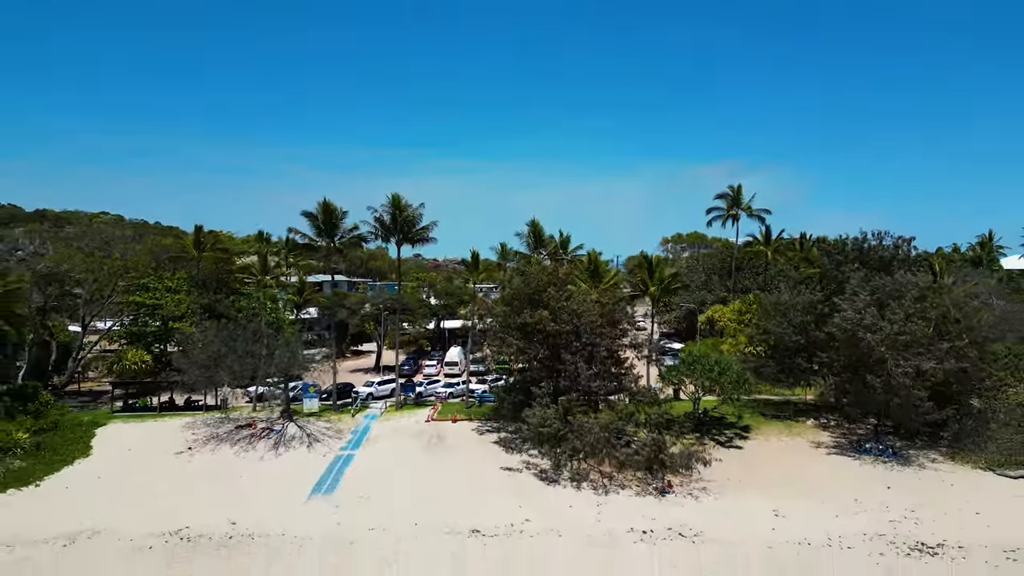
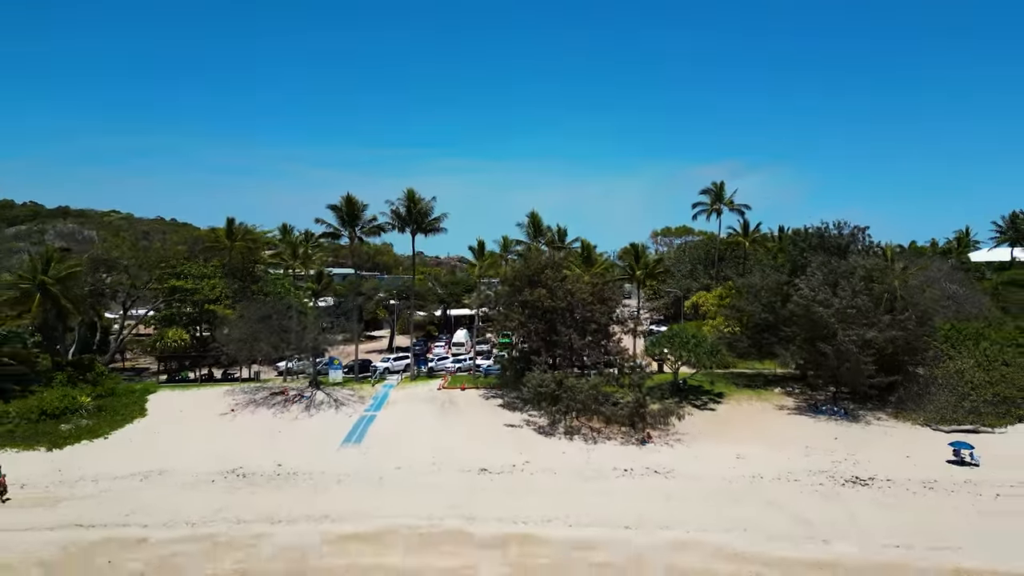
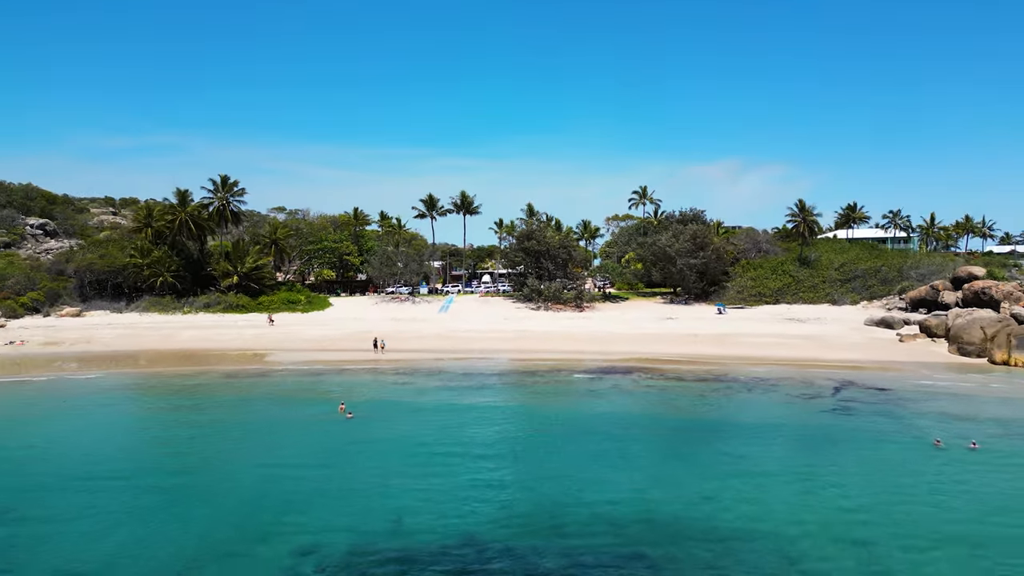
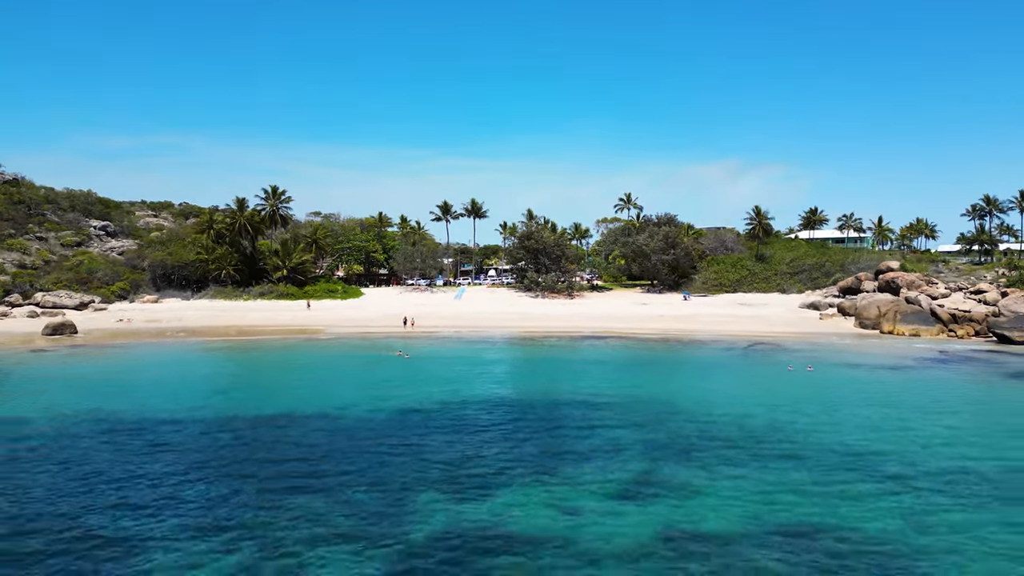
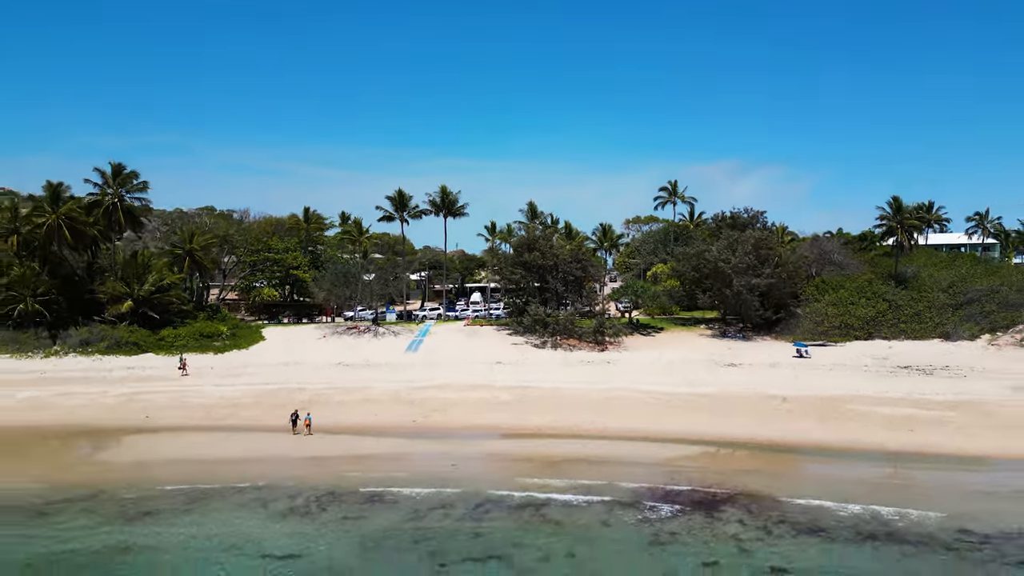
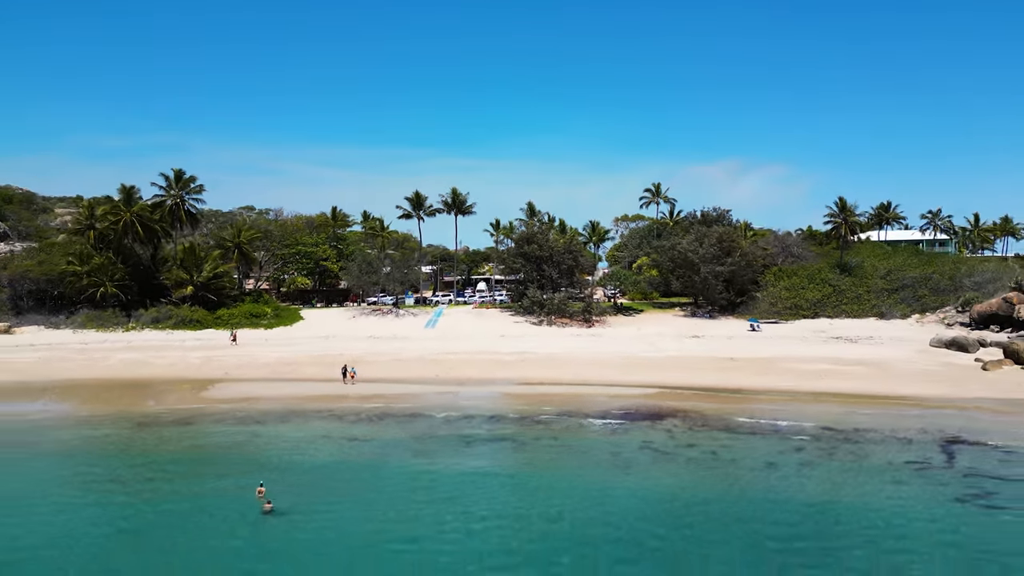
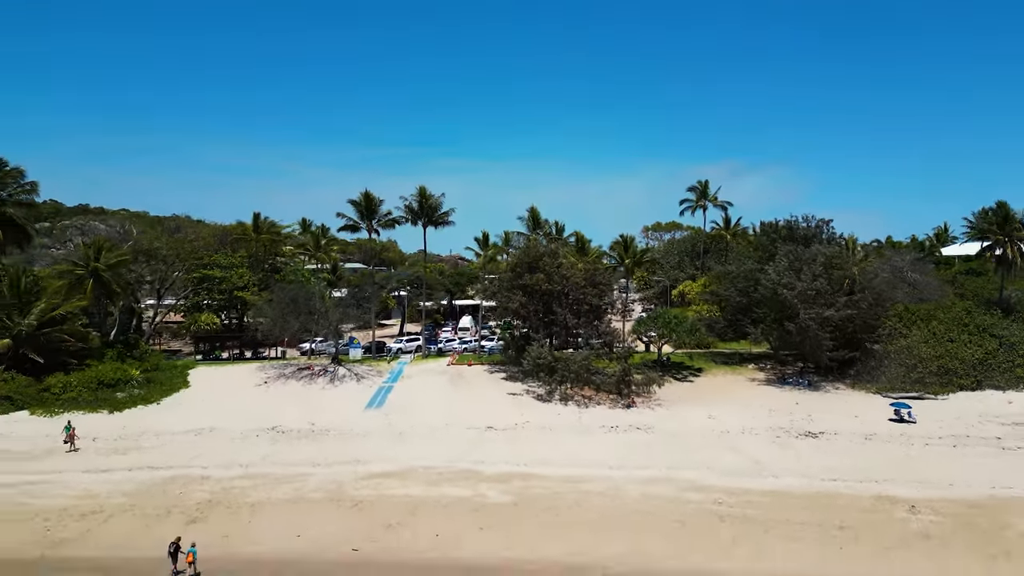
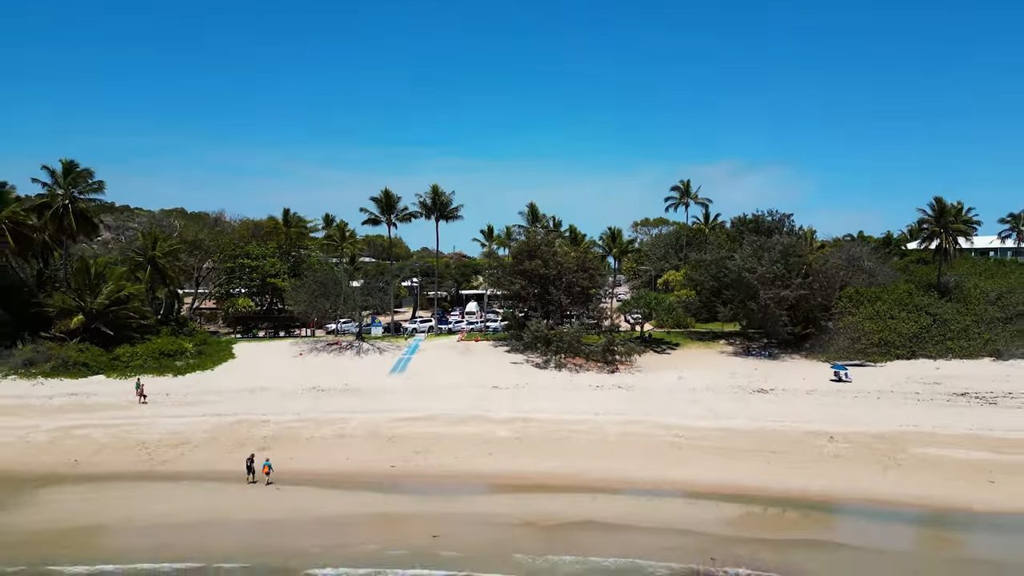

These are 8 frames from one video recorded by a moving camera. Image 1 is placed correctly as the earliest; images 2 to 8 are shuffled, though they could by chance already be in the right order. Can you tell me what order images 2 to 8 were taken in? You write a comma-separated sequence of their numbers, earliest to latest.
2, 7, 8, 5, 6, 3, 4
